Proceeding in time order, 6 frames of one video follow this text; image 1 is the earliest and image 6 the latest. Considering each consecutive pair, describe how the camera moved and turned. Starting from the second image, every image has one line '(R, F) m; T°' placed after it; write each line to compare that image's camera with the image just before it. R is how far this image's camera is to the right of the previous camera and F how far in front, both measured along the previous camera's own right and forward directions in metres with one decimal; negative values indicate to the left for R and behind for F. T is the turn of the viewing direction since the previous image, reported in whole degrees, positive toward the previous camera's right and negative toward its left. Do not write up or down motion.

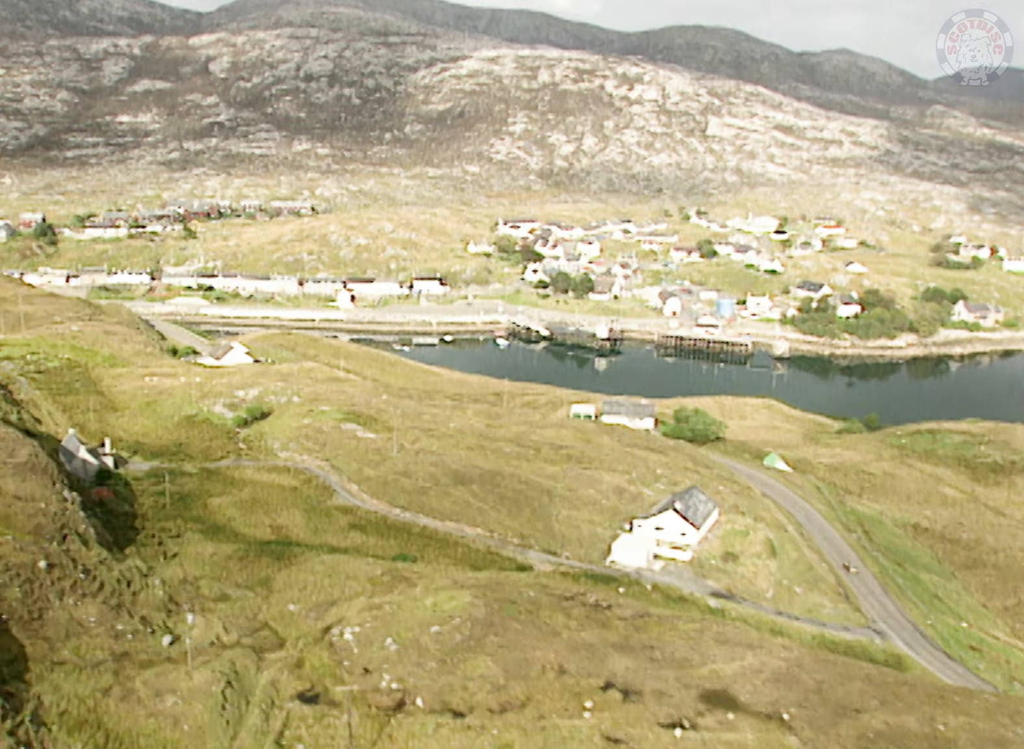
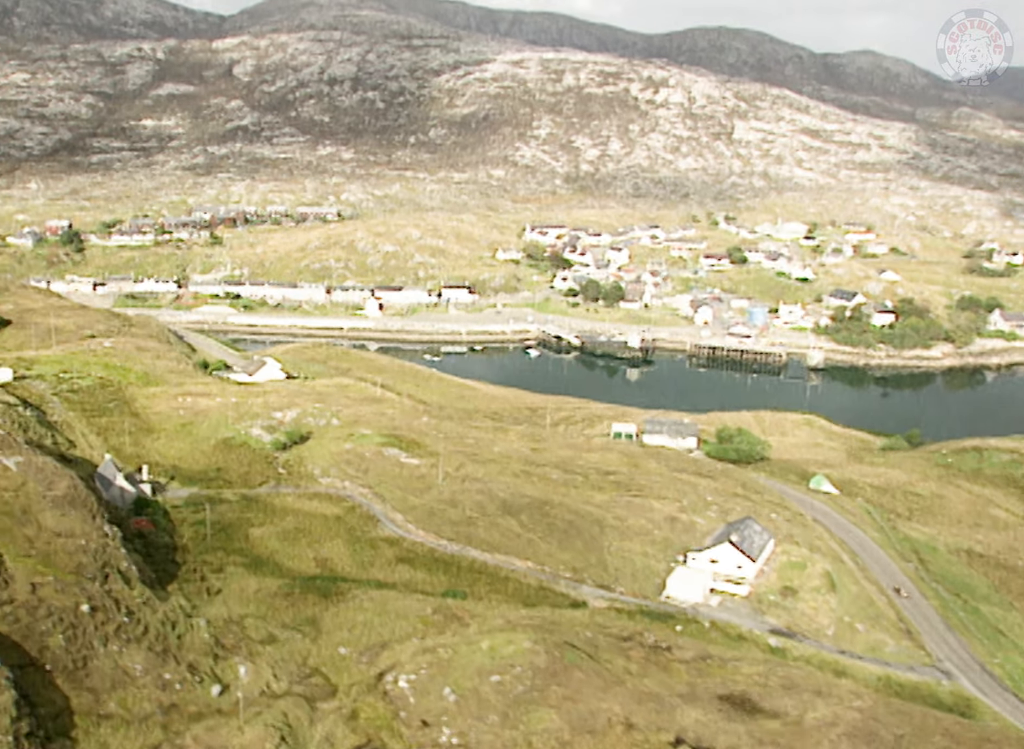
(-0.5, +0.6) m; -1°
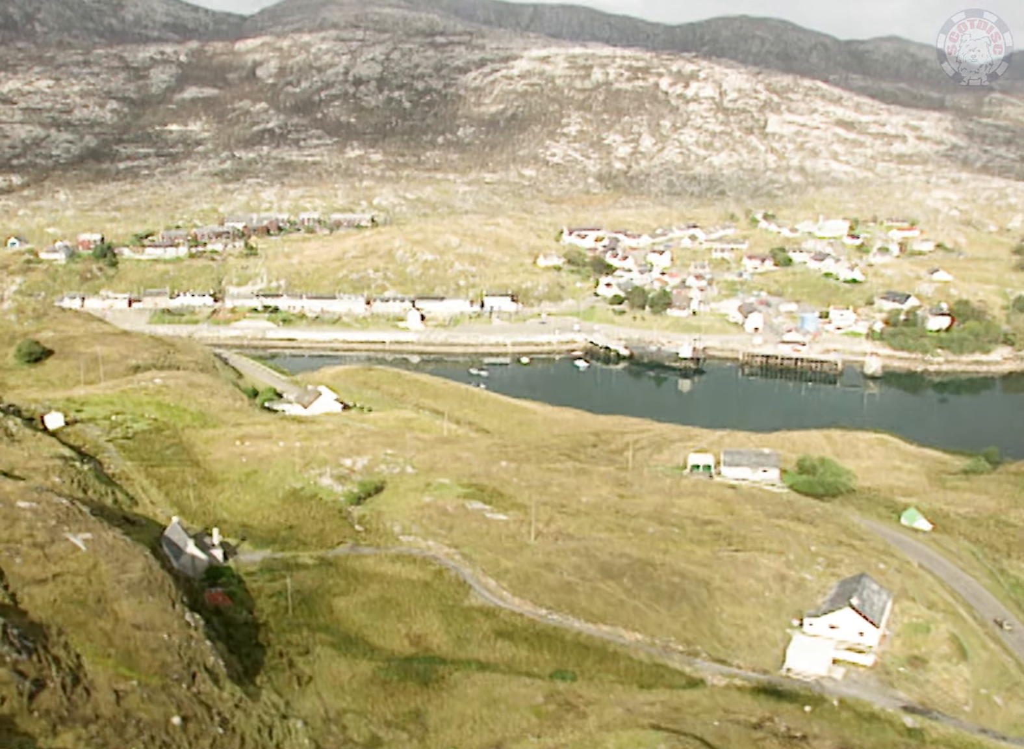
(-1.1, +1.4) m; -1°
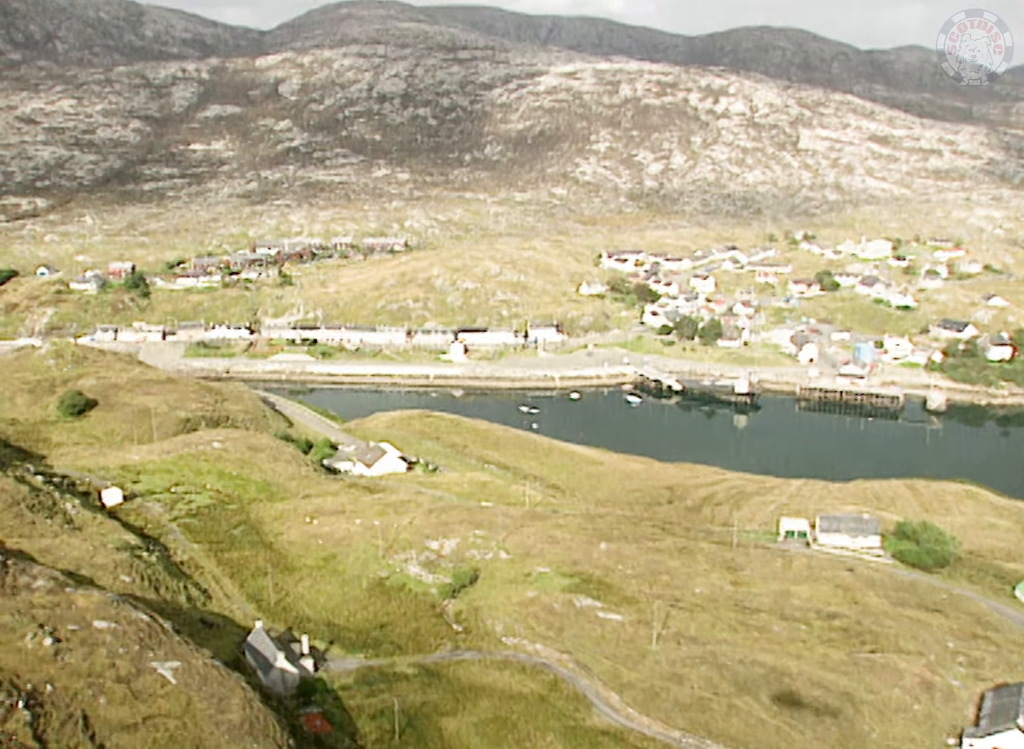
(-1.4, +1.8) m; -1°
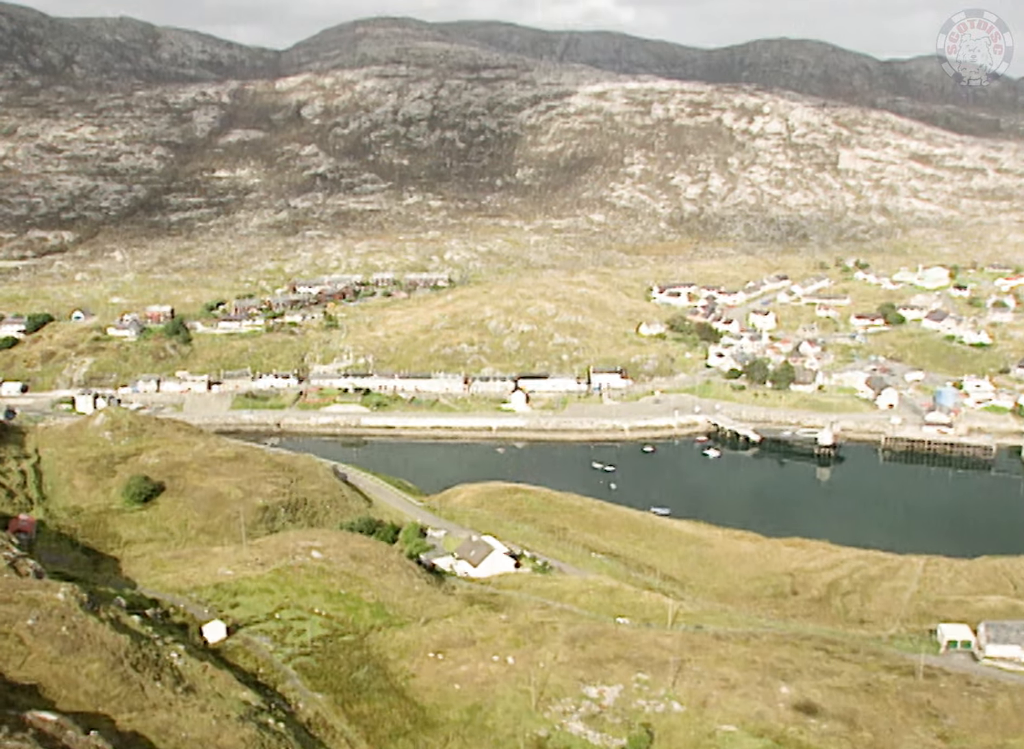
(-2.2, +2.7) m; 0°
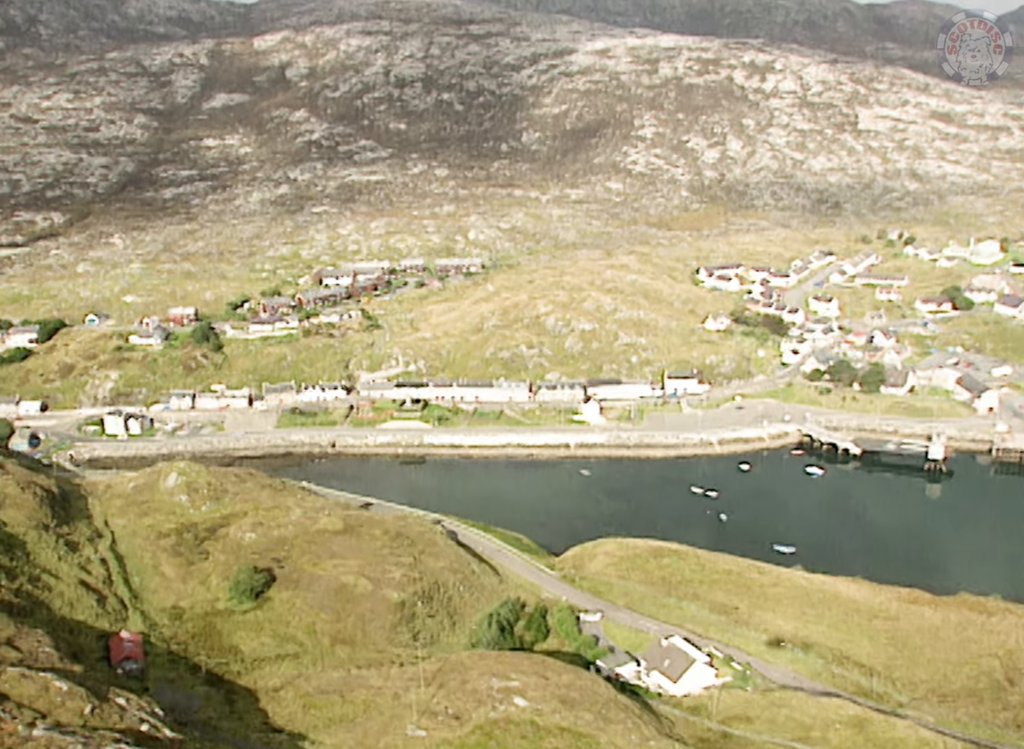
(-4.0, +4.4) m; +2°
